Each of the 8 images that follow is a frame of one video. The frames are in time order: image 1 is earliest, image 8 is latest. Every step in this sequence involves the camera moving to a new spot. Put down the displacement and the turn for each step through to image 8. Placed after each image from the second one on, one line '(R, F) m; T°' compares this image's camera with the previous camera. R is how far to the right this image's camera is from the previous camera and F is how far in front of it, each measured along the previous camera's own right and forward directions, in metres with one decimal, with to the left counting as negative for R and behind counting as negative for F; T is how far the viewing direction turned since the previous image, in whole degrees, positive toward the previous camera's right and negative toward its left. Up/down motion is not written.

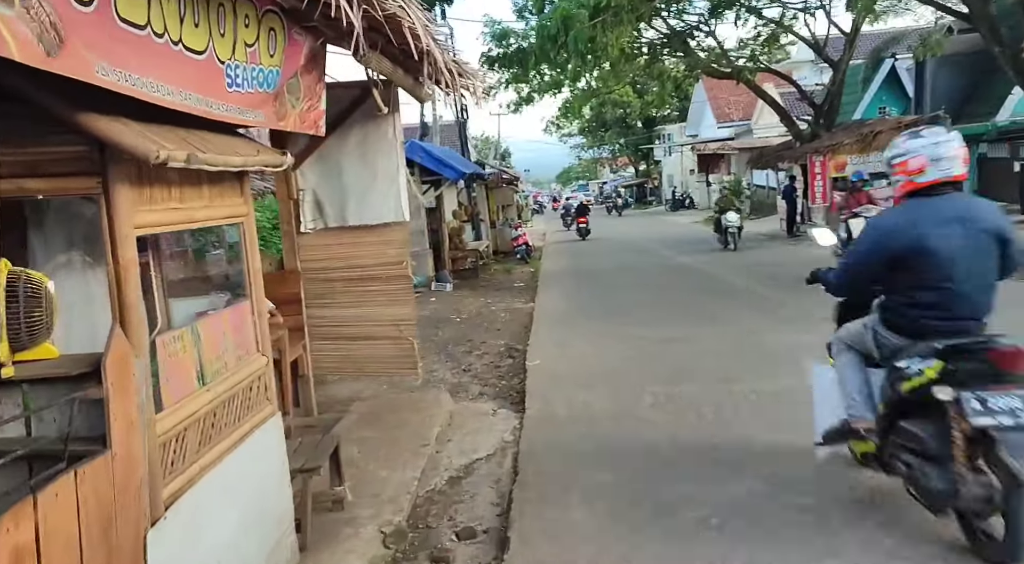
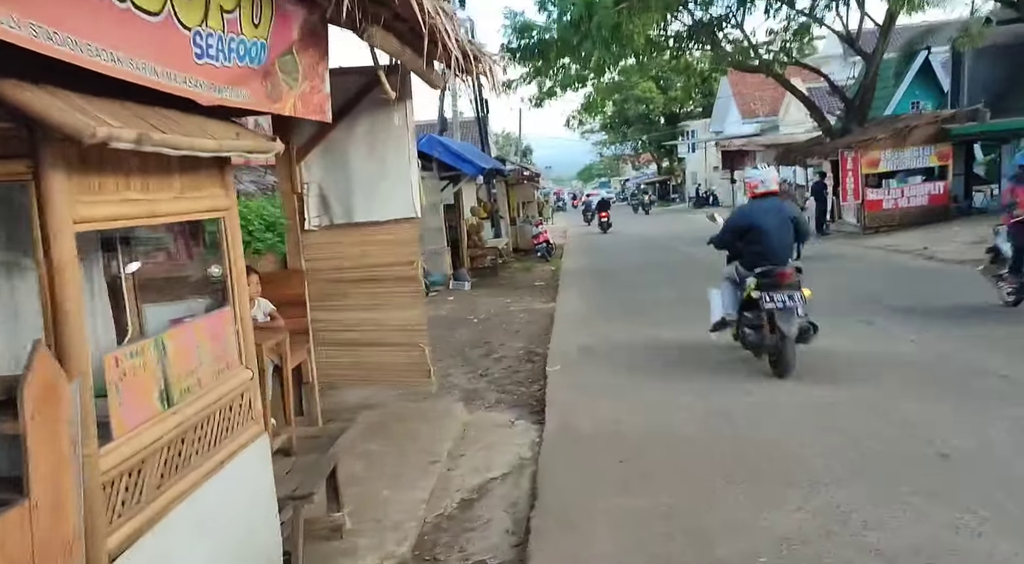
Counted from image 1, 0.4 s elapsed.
(0.0, +0.4) m; -1°
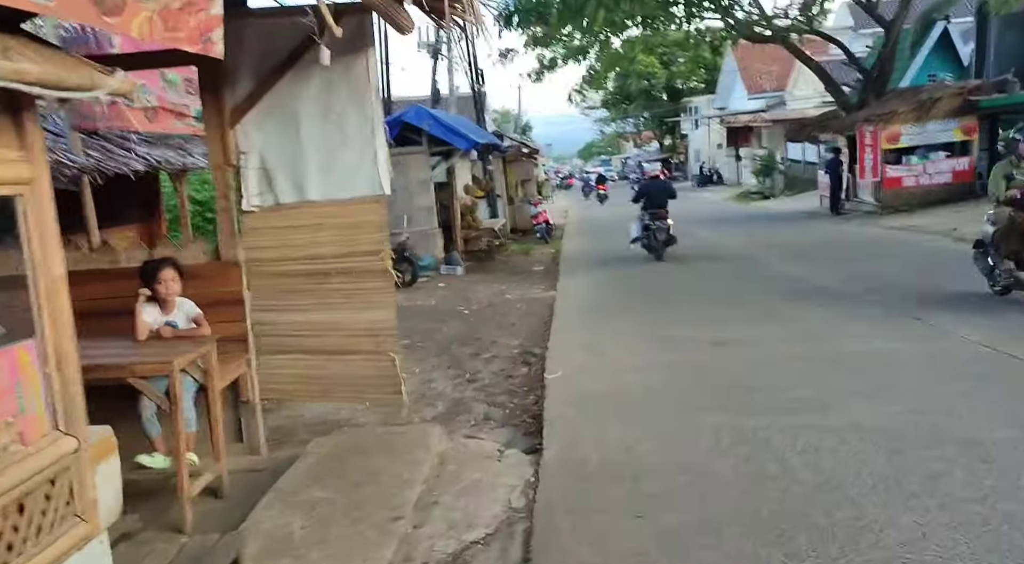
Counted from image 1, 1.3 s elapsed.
(+0.1, +1.1) m; 0°
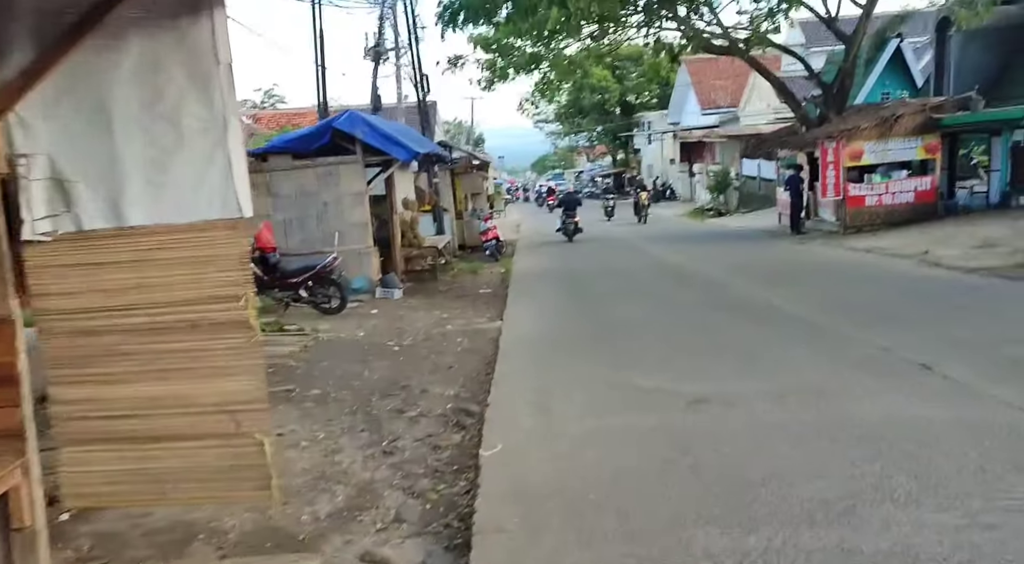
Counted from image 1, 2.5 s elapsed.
(+0.1, +1.3) m; +3°
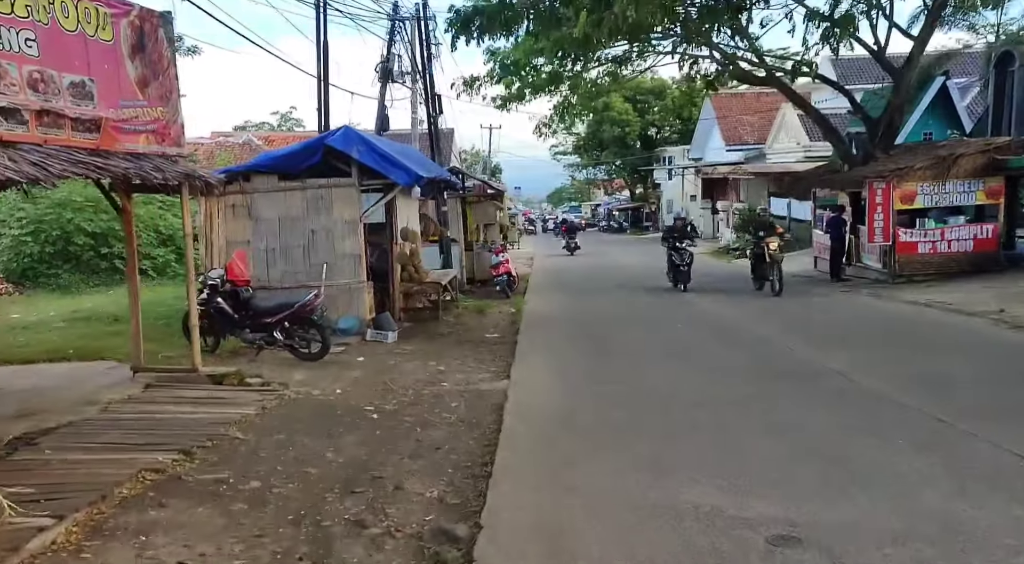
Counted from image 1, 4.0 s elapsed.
(0.0, +1.6) m; -1°
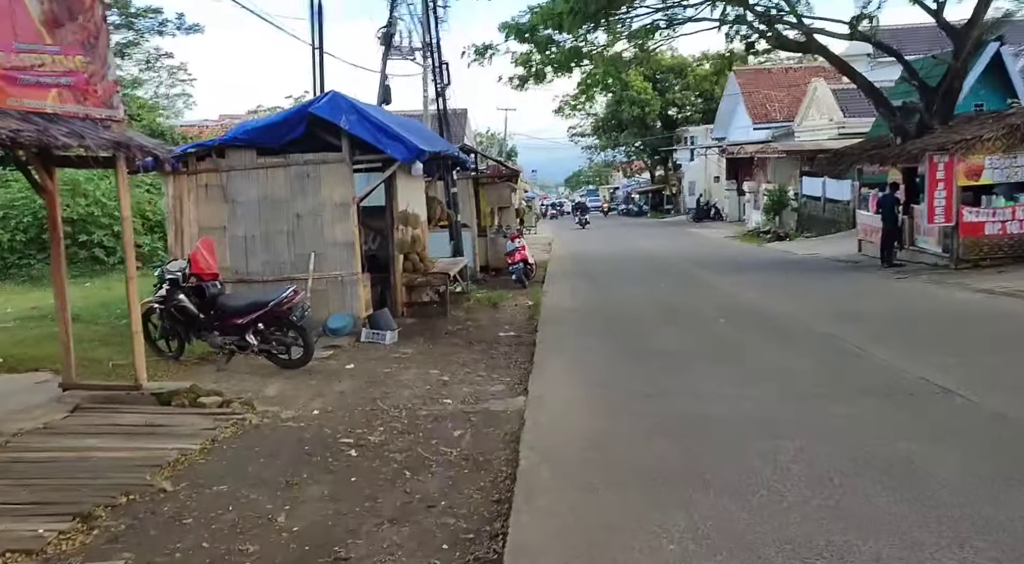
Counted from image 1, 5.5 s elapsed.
(0.0, +1.6) m; -1°
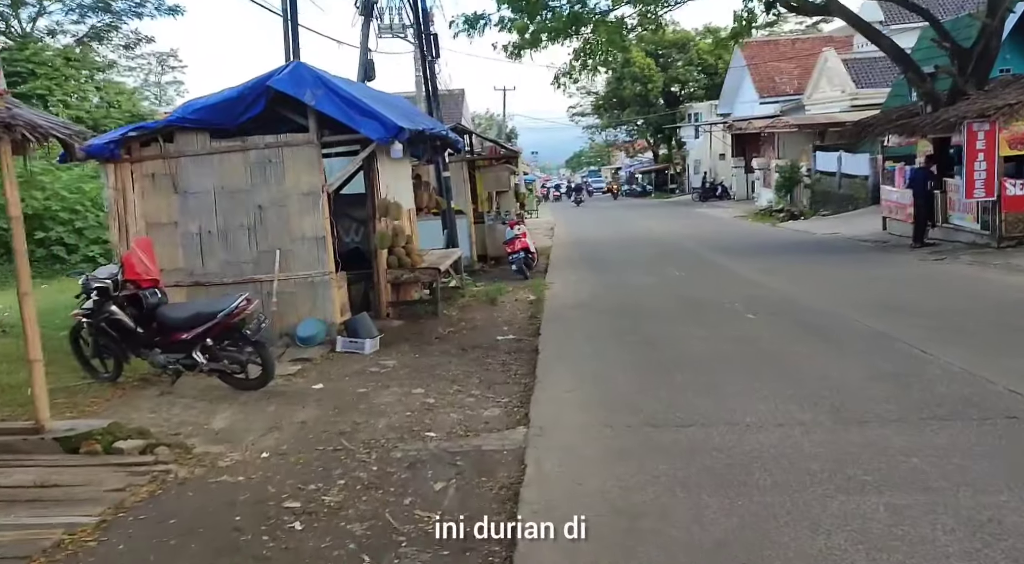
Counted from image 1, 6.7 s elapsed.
(+0.1, +1.3) m; 0°
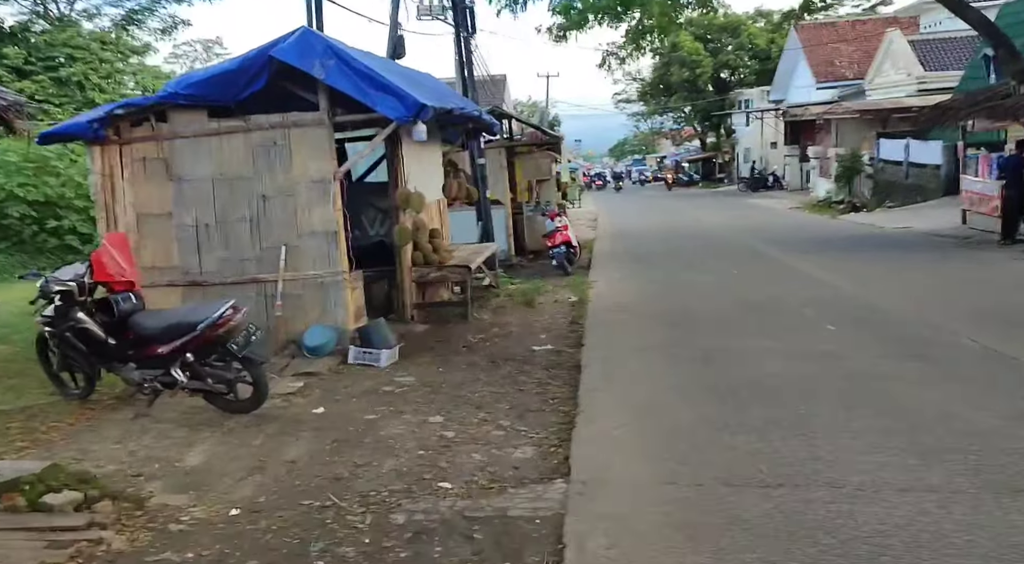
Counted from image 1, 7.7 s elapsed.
(0.0, +1.2) m; -3°
